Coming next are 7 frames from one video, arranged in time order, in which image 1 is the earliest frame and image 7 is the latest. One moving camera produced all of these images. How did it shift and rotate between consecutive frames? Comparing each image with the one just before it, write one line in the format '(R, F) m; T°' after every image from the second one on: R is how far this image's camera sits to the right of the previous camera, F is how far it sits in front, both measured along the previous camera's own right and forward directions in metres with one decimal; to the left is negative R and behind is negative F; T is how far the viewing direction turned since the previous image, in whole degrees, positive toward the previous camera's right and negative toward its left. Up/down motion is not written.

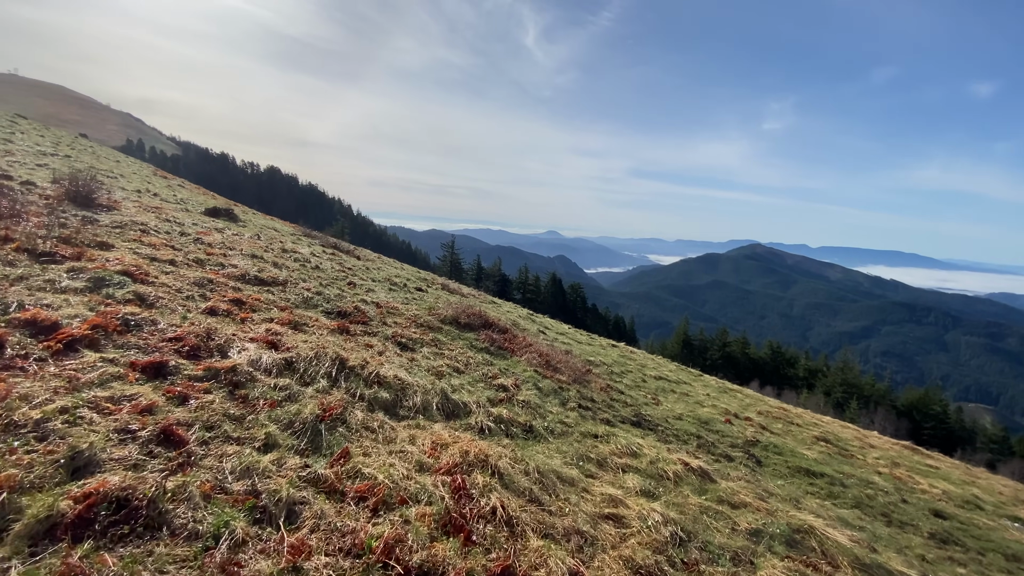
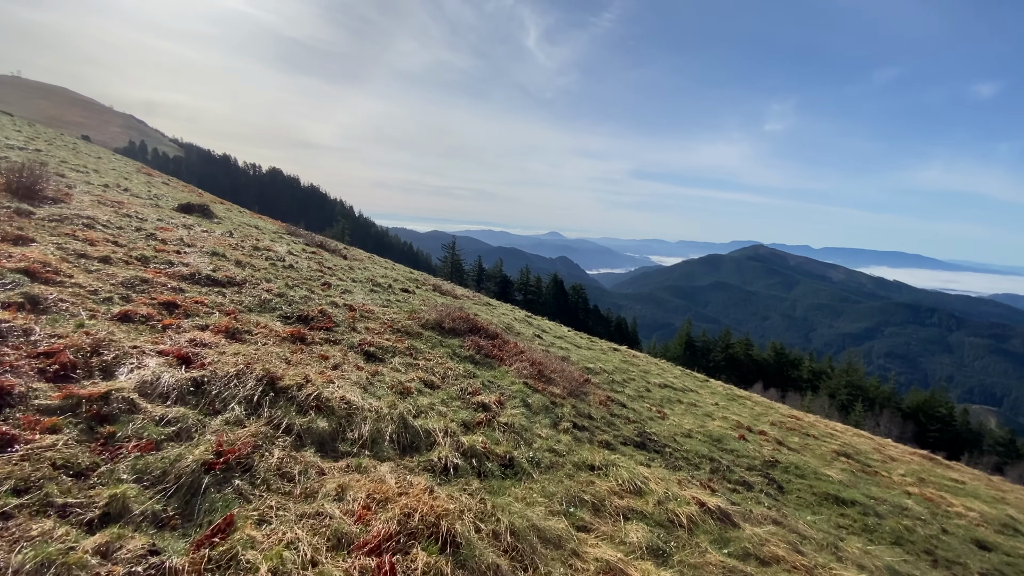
(+0.4, +1.7) m; 0°
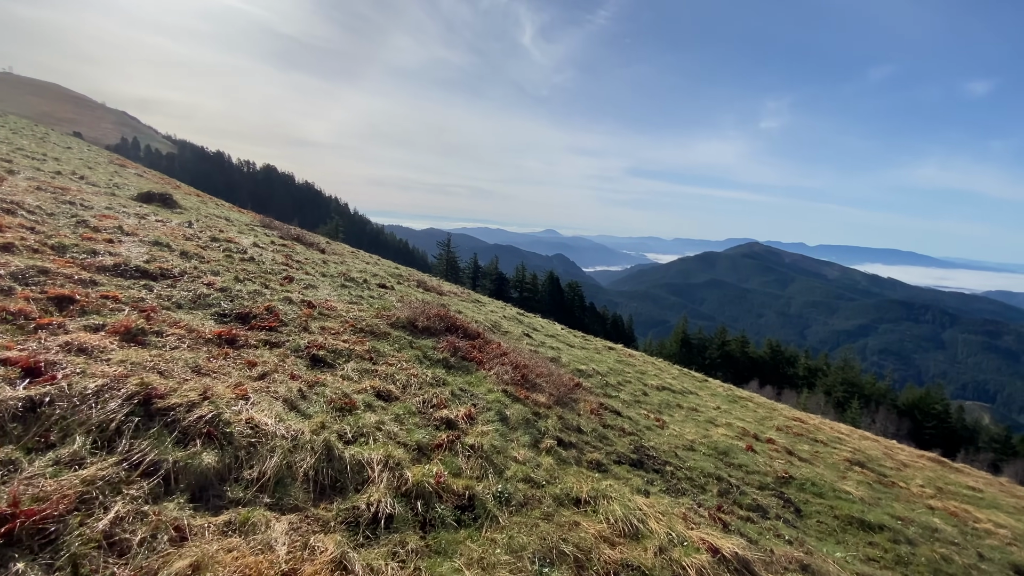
(+0.4, +1.6) m; 0°
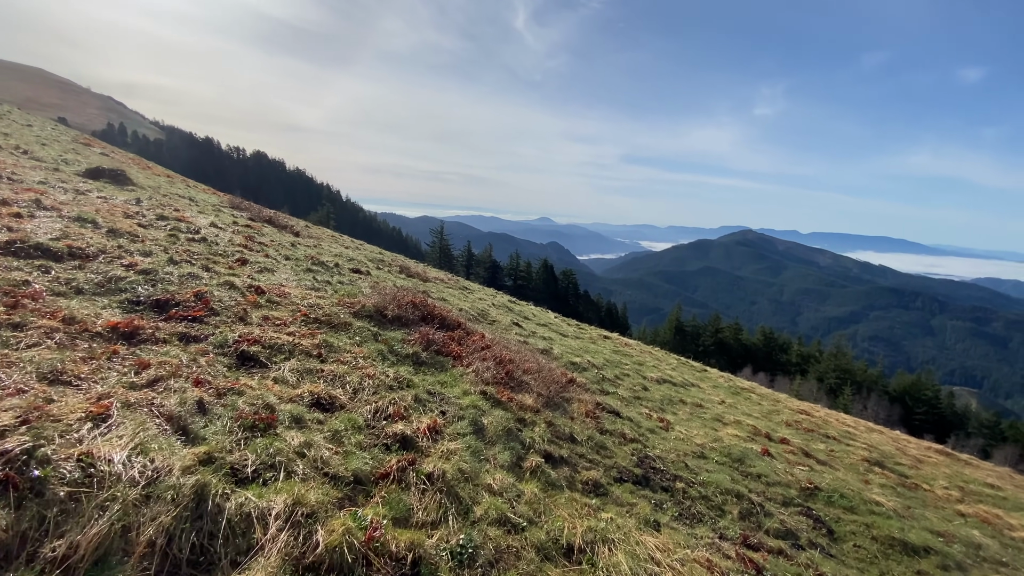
(+0.3, +1.8) m; +1°
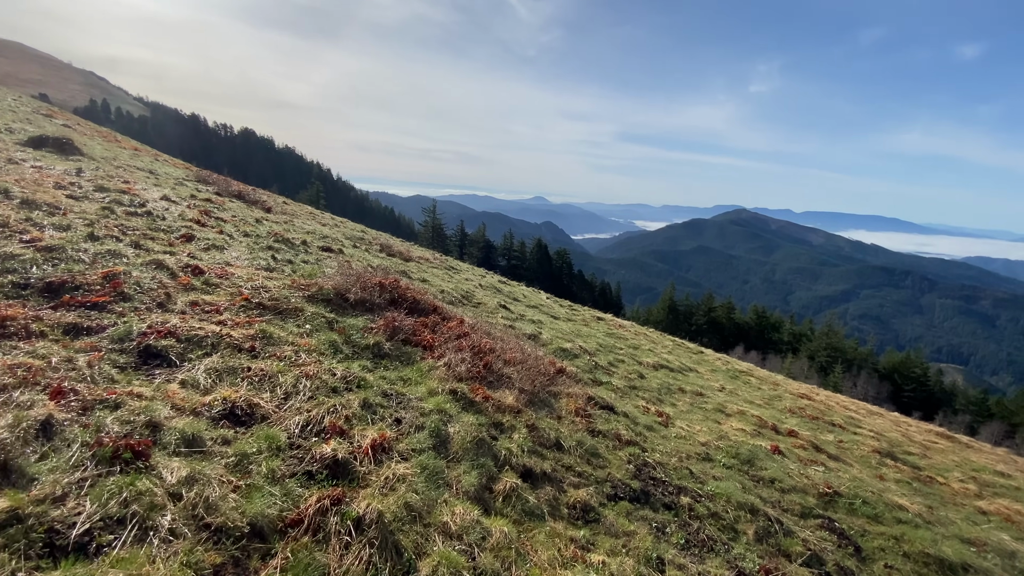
(+0.3, +1.4) m; +1°
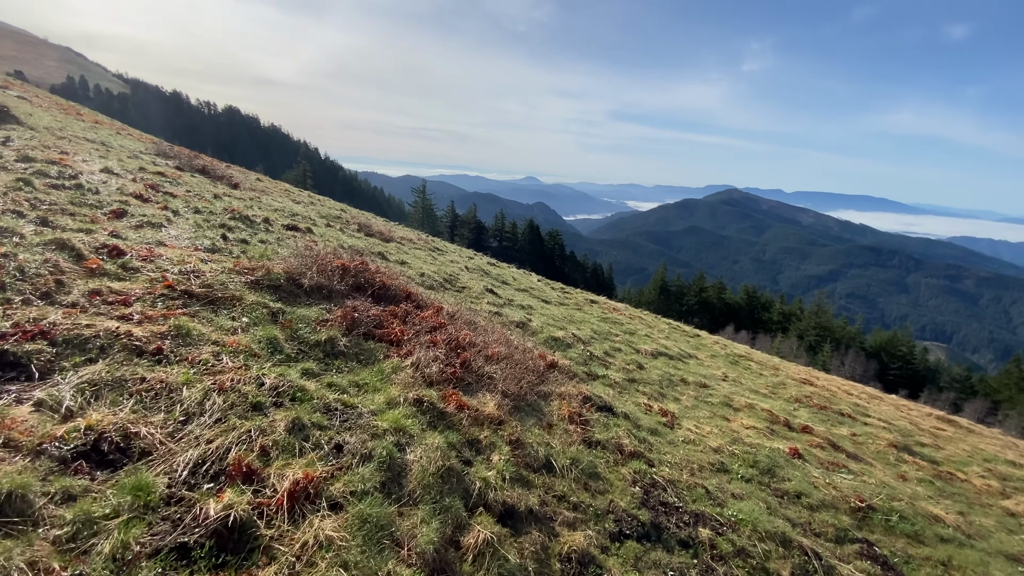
(+0.2, +1.4) m; +1°
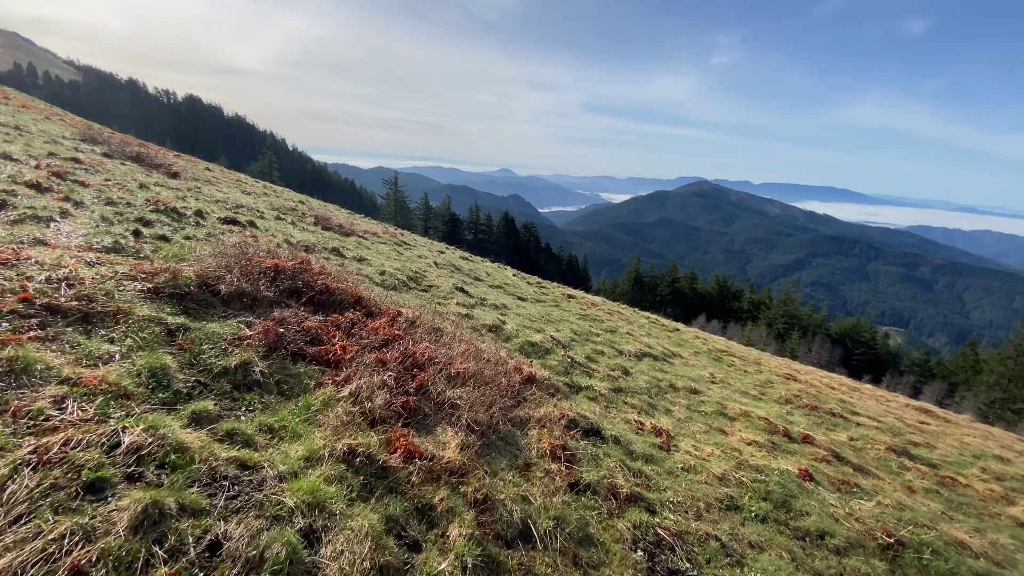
(+0.1, +1.4) m; +3°
